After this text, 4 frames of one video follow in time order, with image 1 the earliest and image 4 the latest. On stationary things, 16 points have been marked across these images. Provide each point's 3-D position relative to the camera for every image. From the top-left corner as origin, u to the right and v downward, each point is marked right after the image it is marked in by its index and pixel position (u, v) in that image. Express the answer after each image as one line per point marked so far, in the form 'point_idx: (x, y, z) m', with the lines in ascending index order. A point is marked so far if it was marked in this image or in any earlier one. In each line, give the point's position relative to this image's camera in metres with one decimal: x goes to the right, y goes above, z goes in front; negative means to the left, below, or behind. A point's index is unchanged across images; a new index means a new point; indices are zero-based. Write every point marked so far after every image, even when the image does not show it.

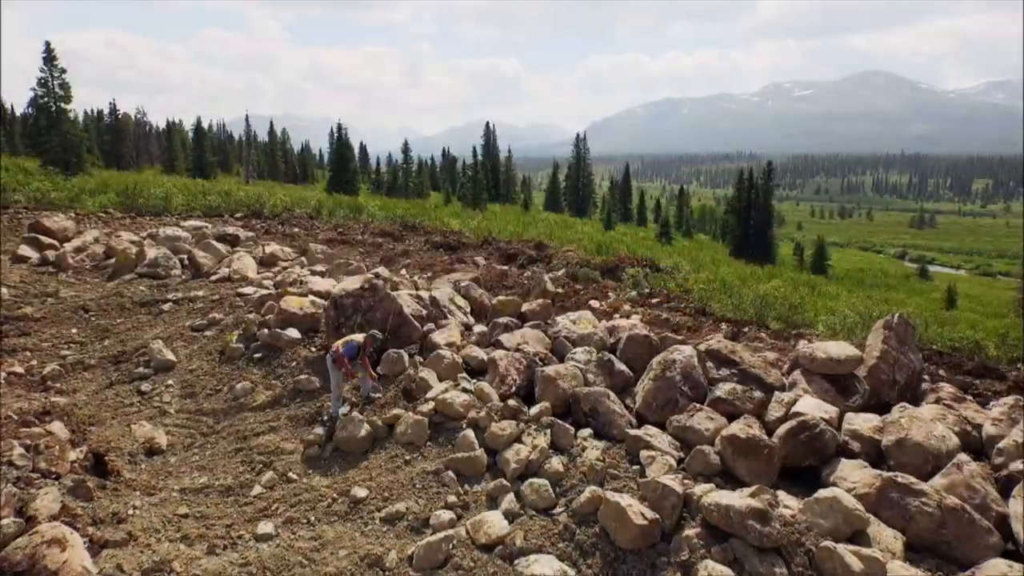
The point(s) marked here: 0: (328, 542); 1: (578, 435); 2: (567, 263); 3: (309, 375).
0: (-1.4, -1.9, +4.8) m
1: (+0.6, -1.4, +5.8) m
2: (+1.8, +0.8, +19.1) m
3: (-2.3, -1.0, +7.2) m
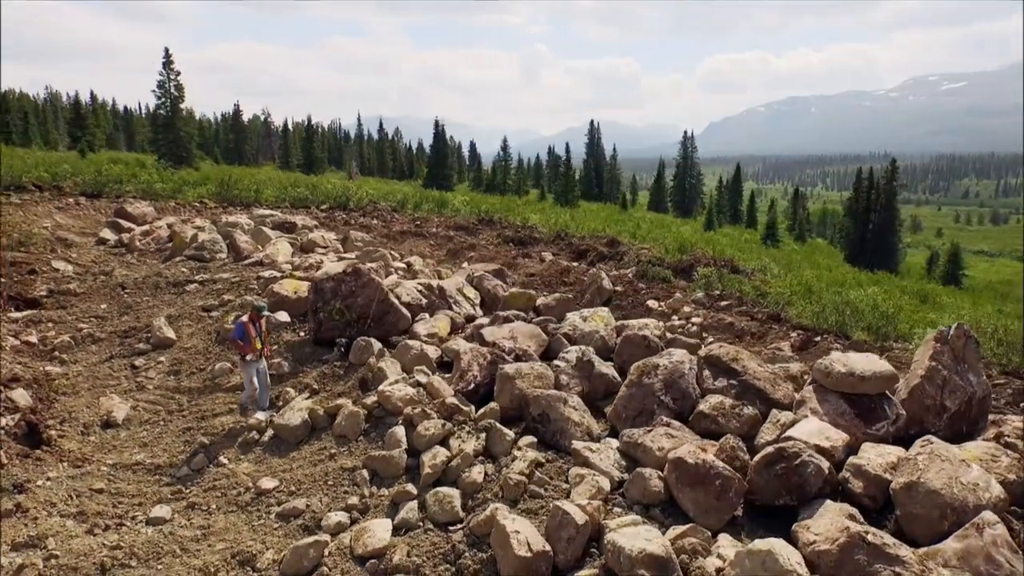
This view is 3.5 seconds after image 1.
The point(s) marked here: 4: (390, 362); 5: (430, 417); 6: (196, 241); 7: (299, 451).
0: (-2.1, -1.8, +4.4) m
1: (0.0, -1.3, +5.1) m
2: (+3.6, +0.8, +17.9) m
3: (-2.6, -0.8, +7.0) m
4: (-1.3, -0.8, +6.4) m
5: (-0.7, -1.1, +5.3) m
6: (-6.2, +0.9, +12.3) m
7: (-1.9, -1.4, +5.4) m
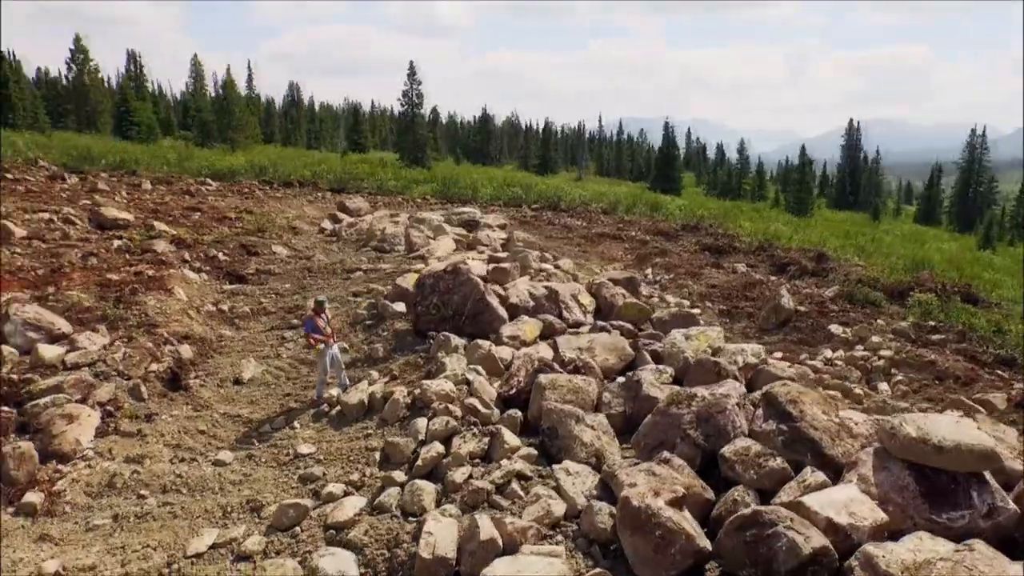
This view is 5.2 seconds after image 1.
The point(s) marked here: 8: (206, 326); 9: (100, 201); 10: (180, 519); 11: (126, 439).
0: (-2.3, -1.7, +5.3) m
1: (0.0, -1.3, +5.1) m
2: (+8.3, +0.2, +15.7) m
3: (-1.7, -0.7, +7.9) m
4: (-0.6, -0.8, +6.9) m
5: (-0.6, -1.1, +5.5) m
6: (-2.9, +1.2, +14.1) m
7: (-1.6, -1.4, +6.1) m
8: (-4.2, -0.5, +8.6) m
9: (-9.4, +2.0, +14.2) m
10: (-2.6, -1.8, +4.8) m
11: (-3.6, -1.4, +5.9) m
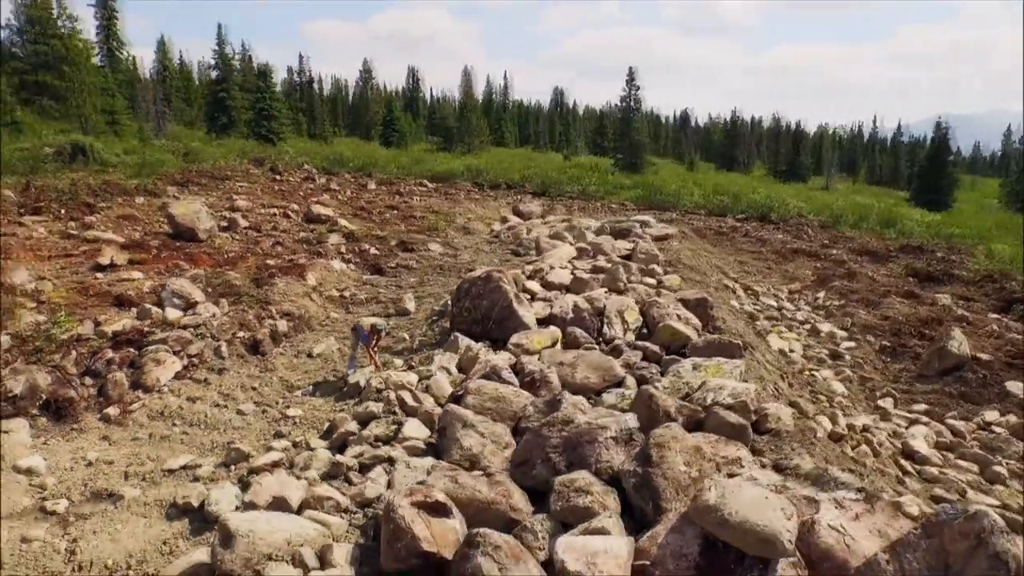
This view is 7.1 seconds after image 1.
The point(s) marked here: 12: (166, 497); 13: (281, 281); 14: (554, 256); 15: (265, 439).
0: (-3.0, -1.6, +6.9) m
1: (-1.0, -1.4, +5.8) m
2: (+11.1, -0.7, +11.9) m
3: (-1.3, -0.7, +9.0) m
4: (-0.8, -0.8, +7.6) m
5: (-1.3, -1.2, +6.4) m
6: (+0.3, +1.2, +15.1) m
7: (-2.0, -1.3, +7.4) m
8: (-3.3, -0.3, +10.7) m
9: (-5.5, +2.5, +17.9) m
10: (-3.5, -1.7, +6.6) m
11: (-3.9, -1.2, +7.9) m
12: (-3.2, -1.9, +5.7) m
13: (-3.9, +0.1, +10.7) m
14: (+0.8, +0.7, +12.8) m
15: (-2.6, -1.6, +6.6) m
